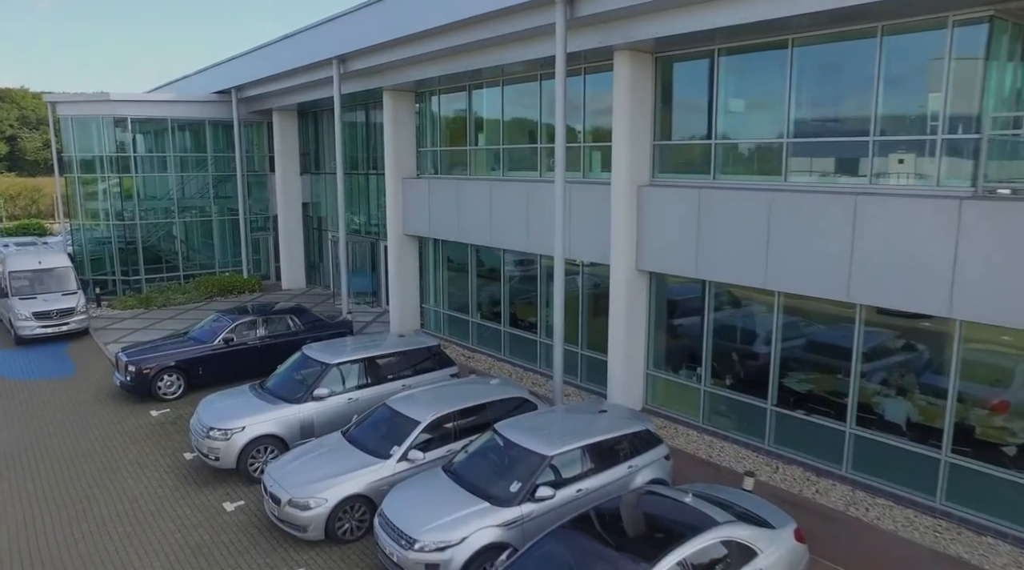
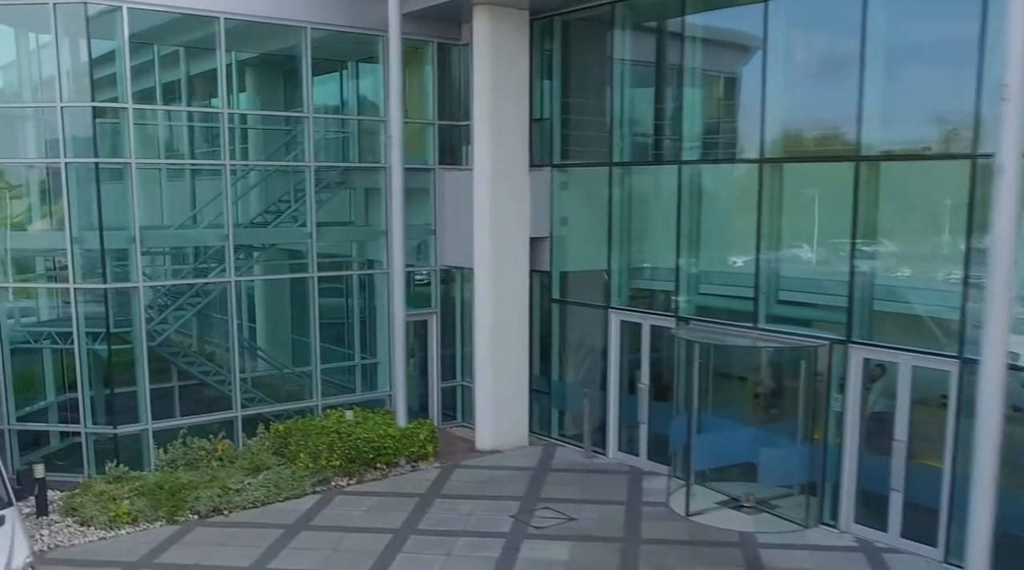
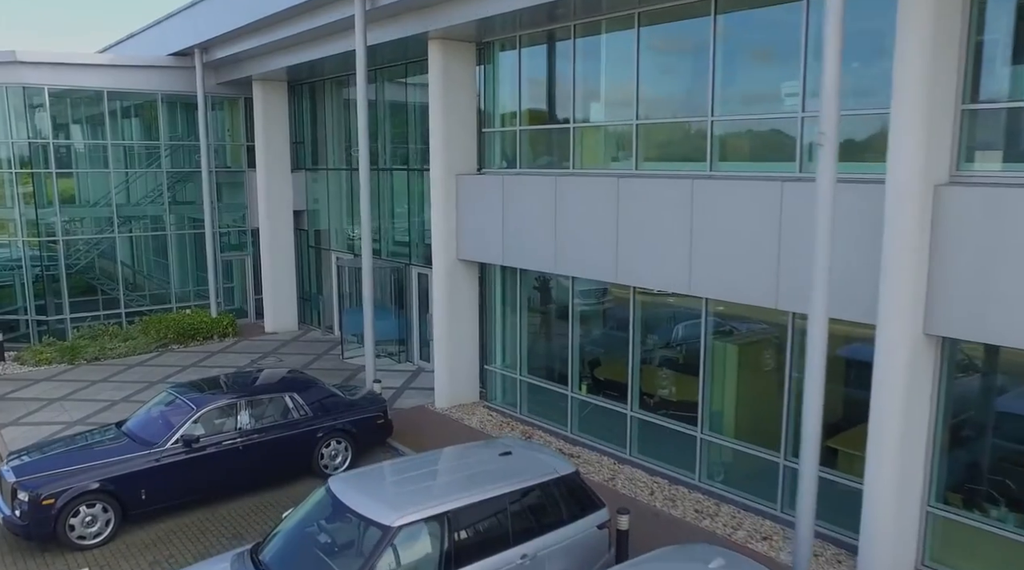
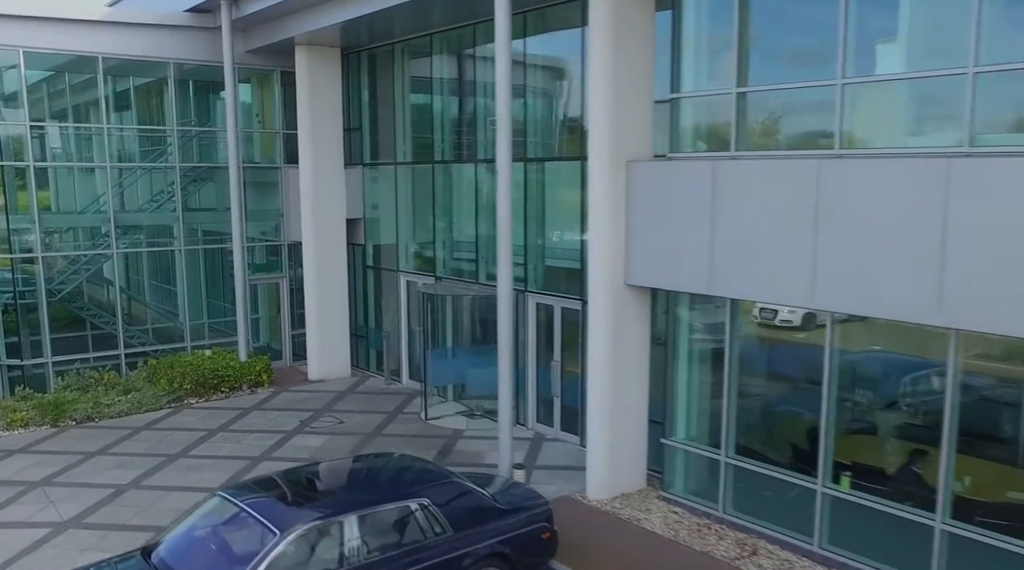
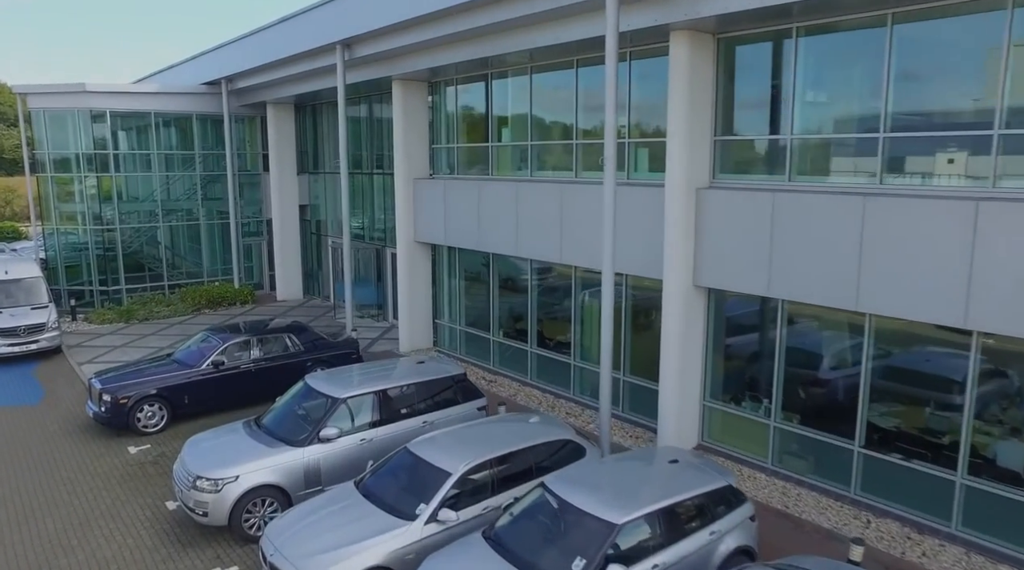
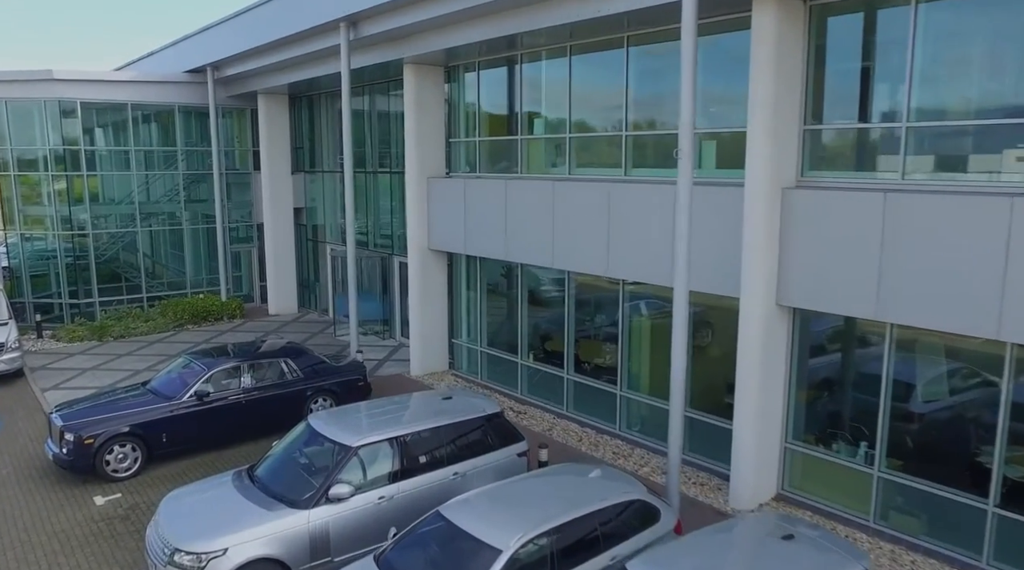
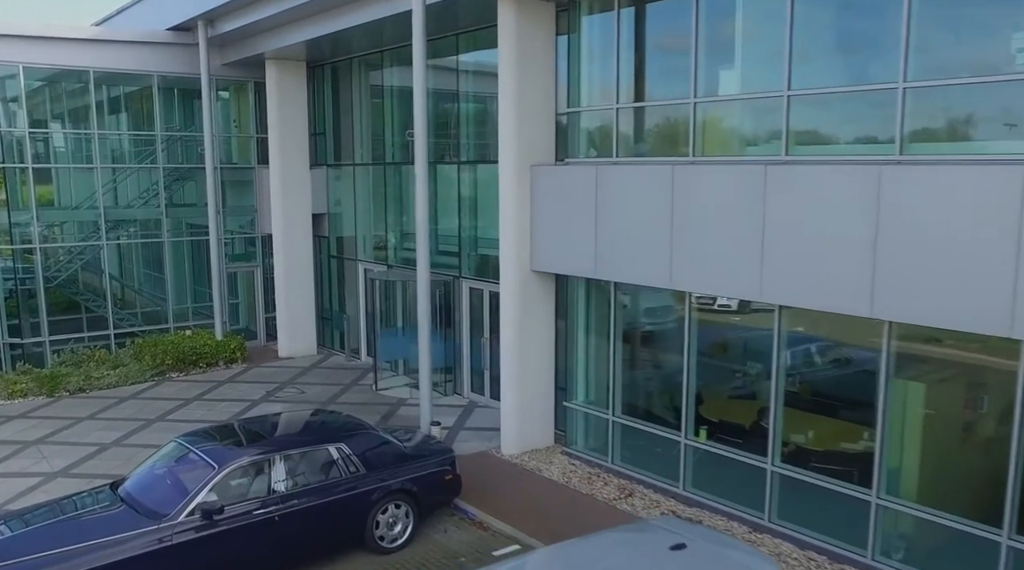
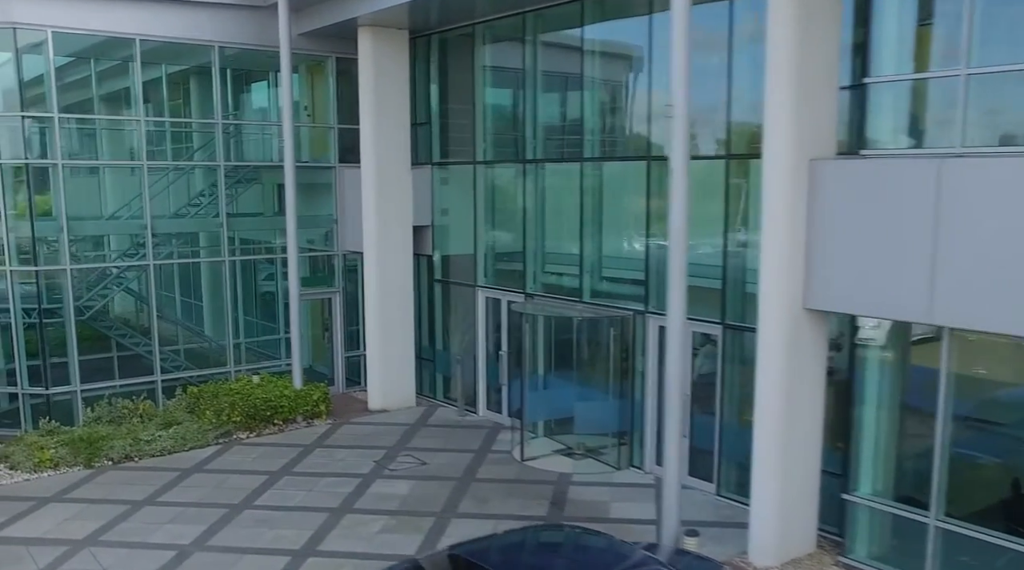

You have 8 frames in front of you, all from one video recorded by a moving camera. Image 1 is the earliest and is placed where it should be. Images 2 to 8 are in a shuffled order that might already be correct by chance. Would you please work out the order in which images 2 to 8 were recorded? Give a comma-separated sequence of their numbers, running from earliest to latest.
5, 6, 3, 7, 4, 8, 2
